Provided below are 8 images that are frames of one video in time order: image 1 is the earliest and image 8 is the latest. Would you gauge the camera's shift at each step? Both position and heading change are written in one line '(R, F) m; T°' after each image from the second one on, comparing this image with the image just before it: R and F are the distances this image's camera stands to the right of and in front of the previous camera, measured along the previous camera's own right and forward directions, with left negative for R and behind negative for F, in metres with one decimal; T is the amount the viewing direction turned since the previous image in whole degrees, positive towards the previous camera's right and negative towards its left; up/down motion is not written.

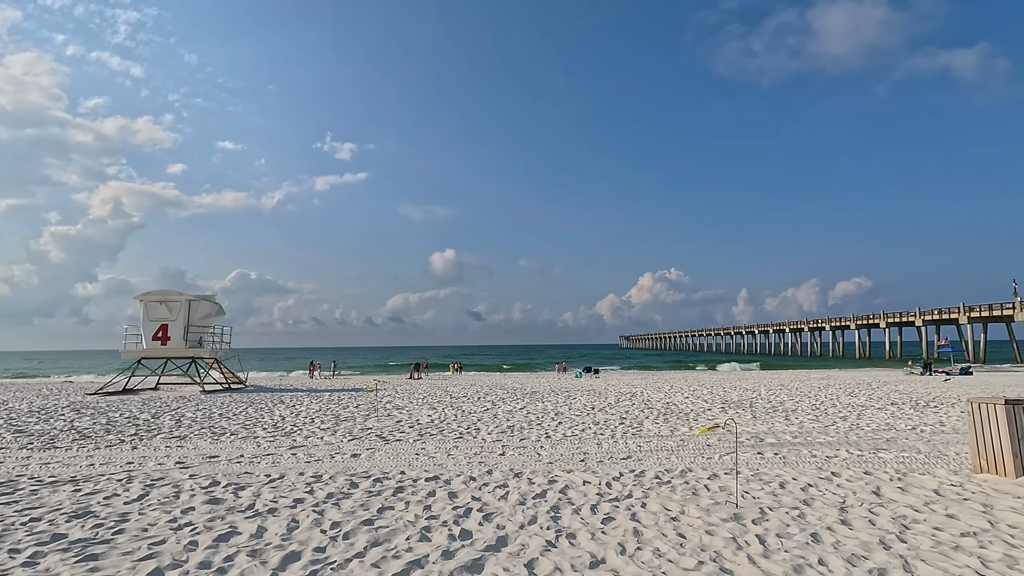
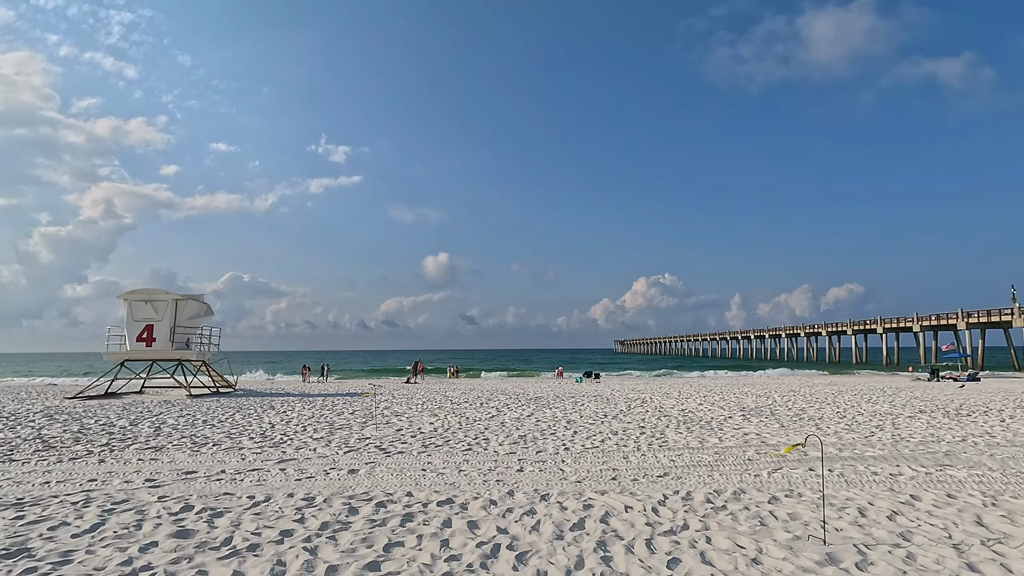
(-0.3, +0.9) m; +1°
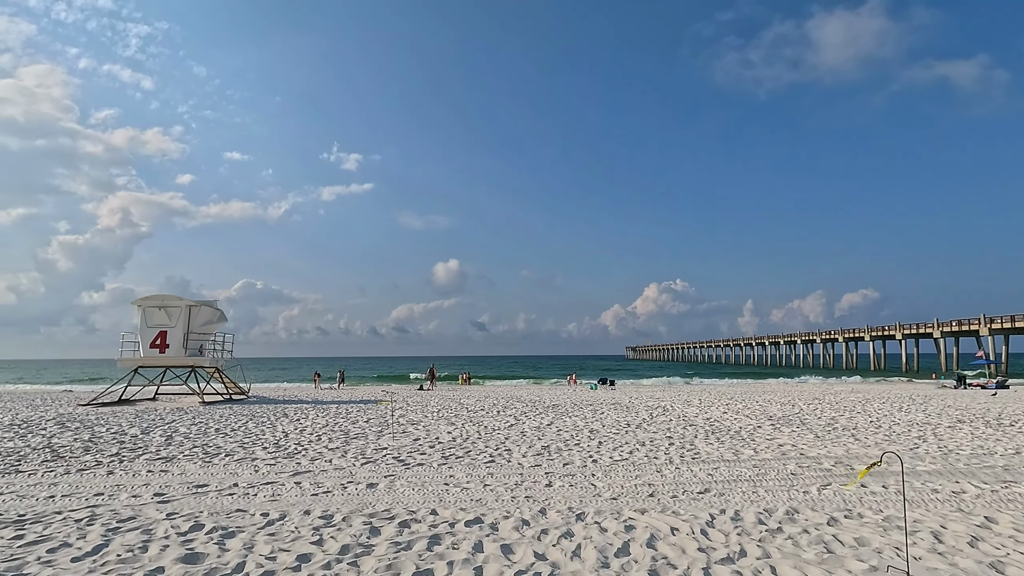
(-0.2, +0.4) m; -1°
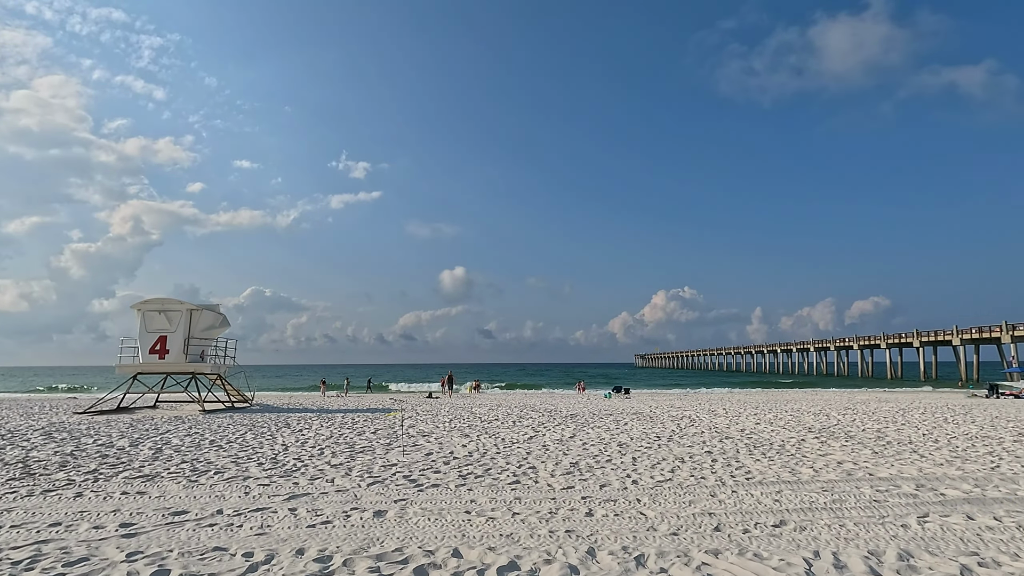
(-0.3, +1.0) m; -1°
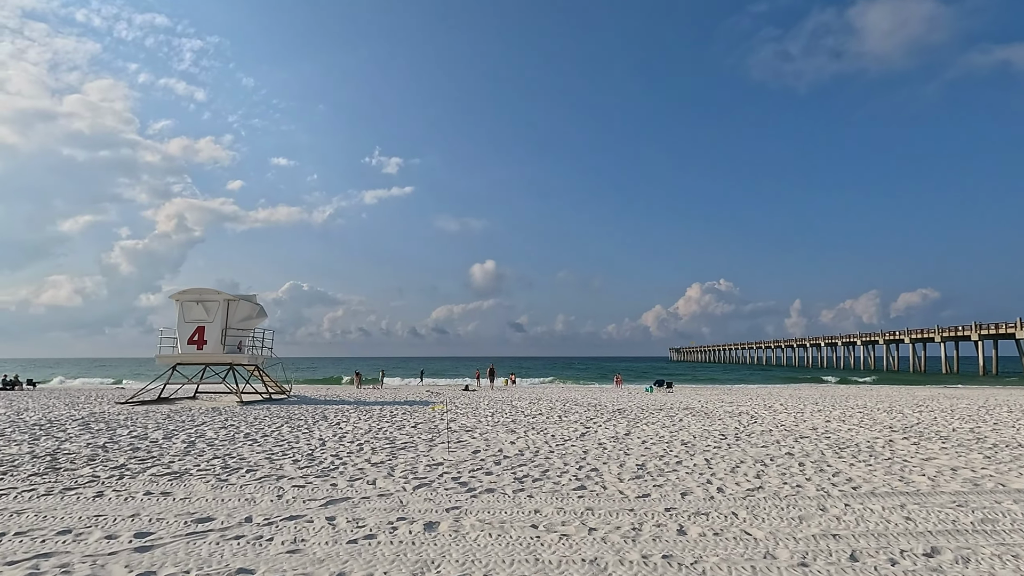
(-0.4, +0.9) m; -3°
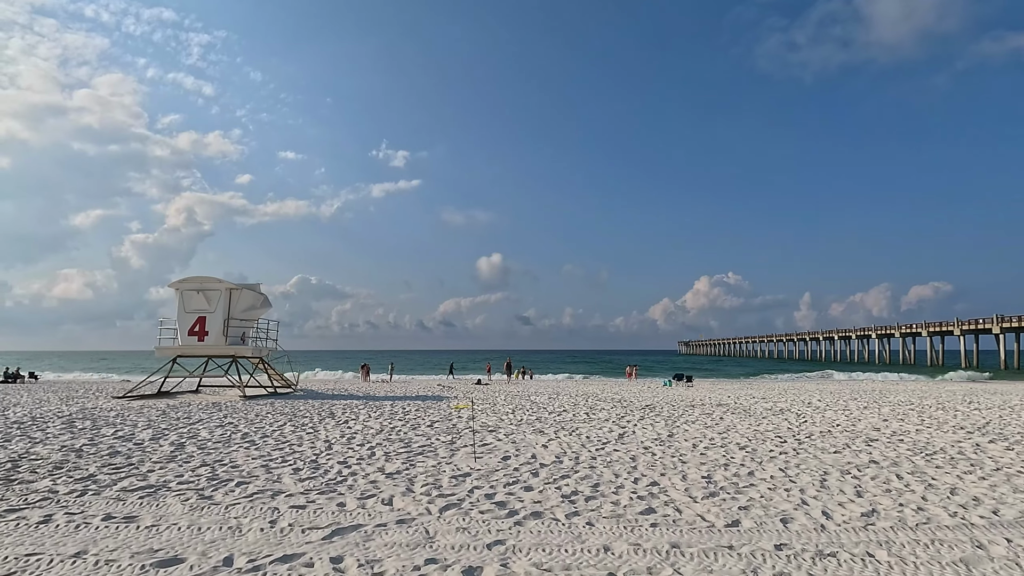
(-0.4, +1.2) m; -1°
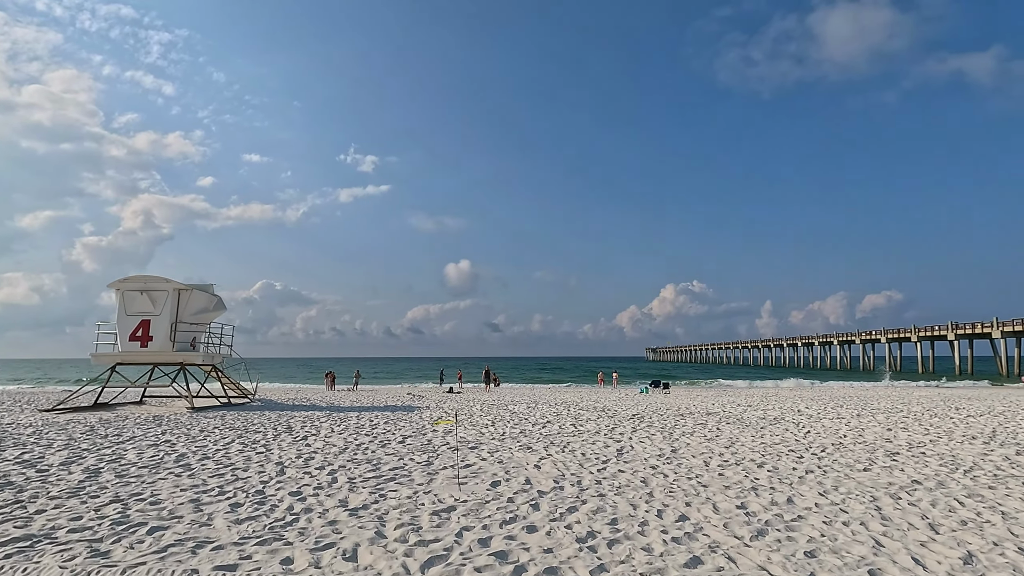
(-0.3, +1.2) m; +3°
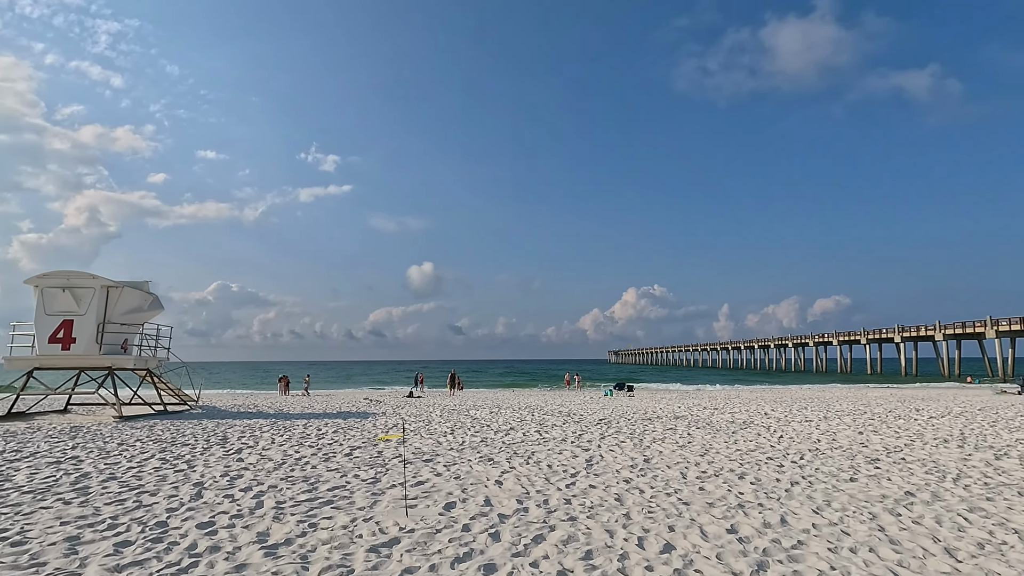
(+0.1, +0.8) m; +4°
